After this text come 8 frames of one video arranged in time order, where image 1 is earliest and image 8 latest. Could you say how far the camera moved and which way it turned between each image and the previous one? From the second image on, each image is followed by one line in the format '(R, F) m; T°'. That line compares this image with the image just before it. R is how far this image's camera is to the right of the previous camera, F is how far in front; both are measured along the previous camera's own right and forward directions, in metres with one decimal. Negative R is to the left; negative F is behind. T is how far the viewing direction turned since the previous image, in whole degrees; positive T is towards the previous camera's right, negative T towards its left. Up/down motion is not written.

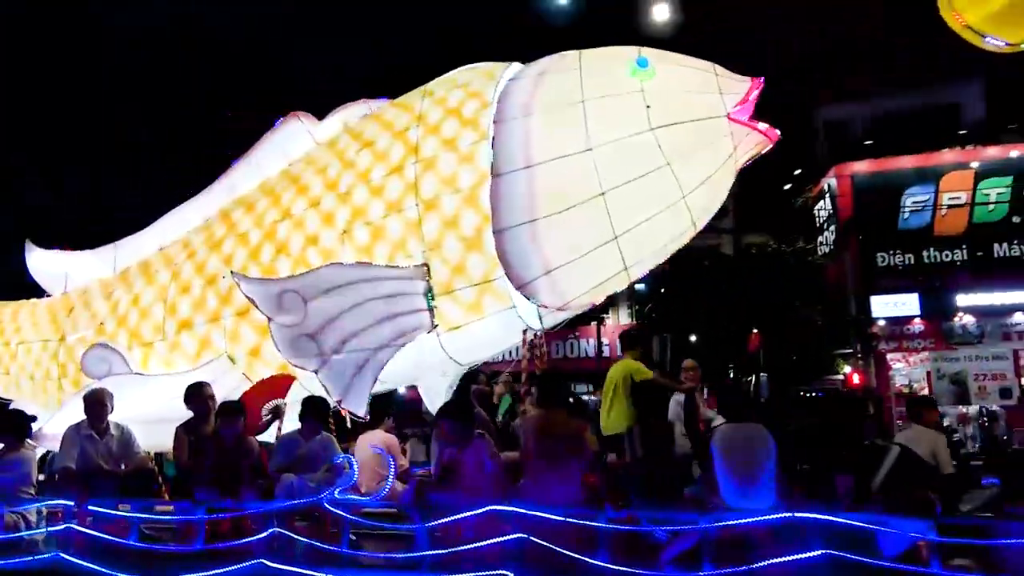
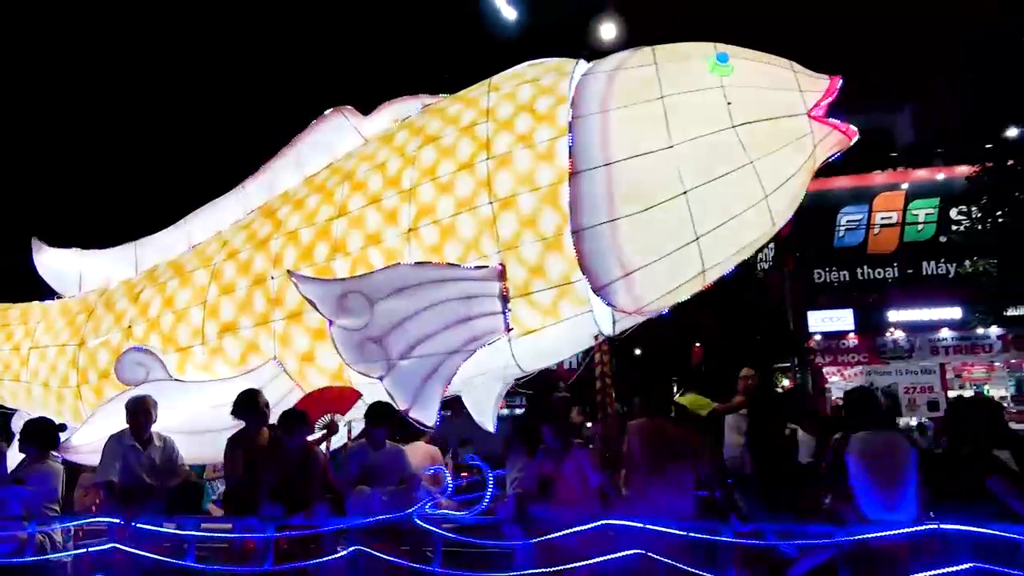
(-0.5, +0.2) m; +3°
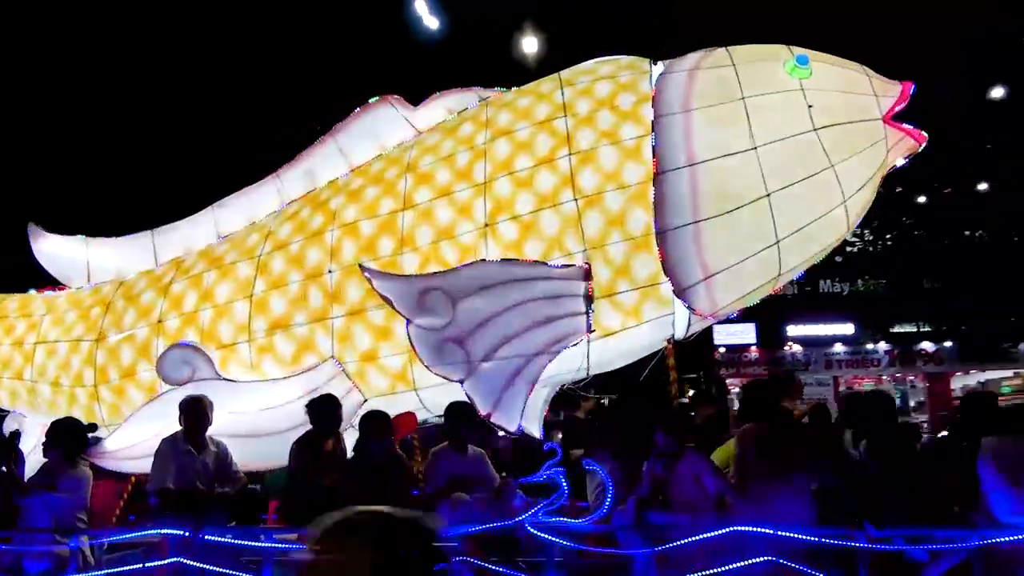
(-0.7, +0.1) m; +6°
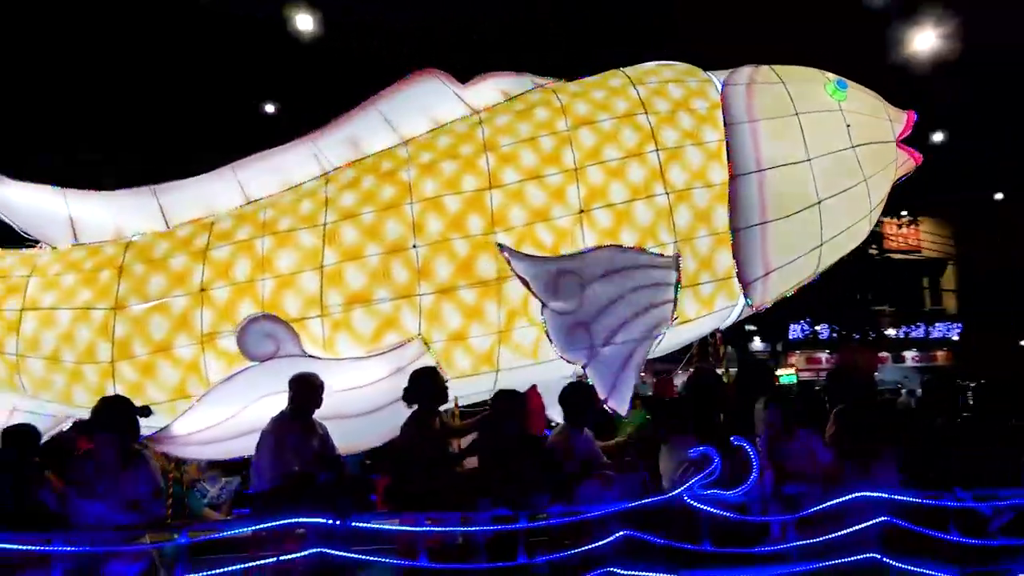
(-1.4, +0.2) m; +17°
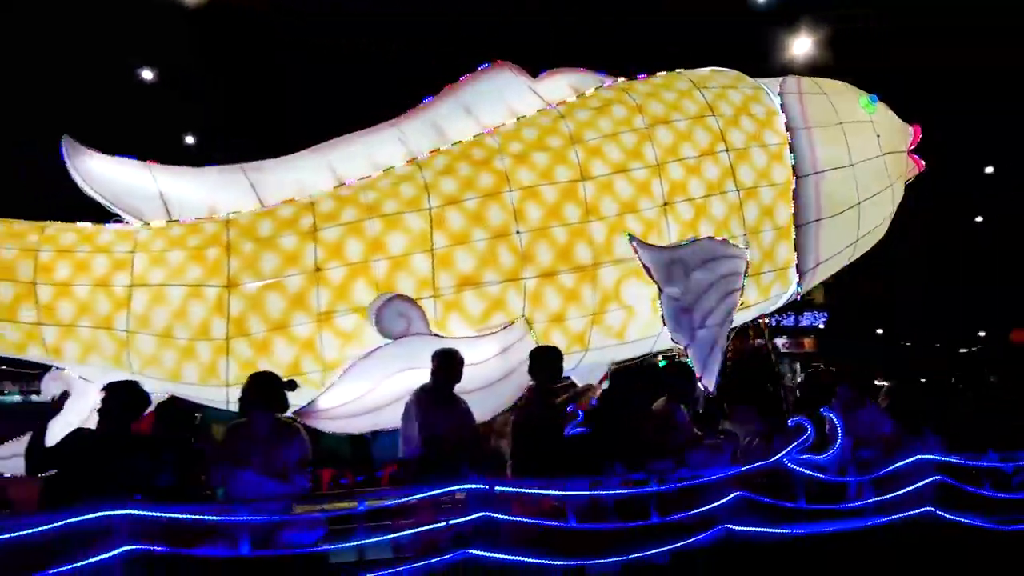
(-0.9, -0.2) m; +8°
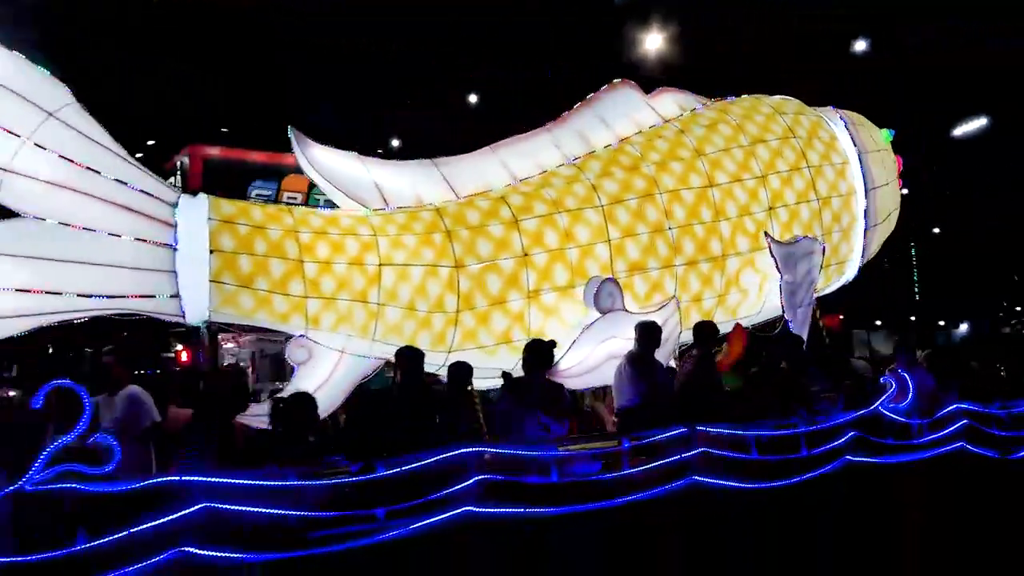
(-1.6, -0.5) m; +11°
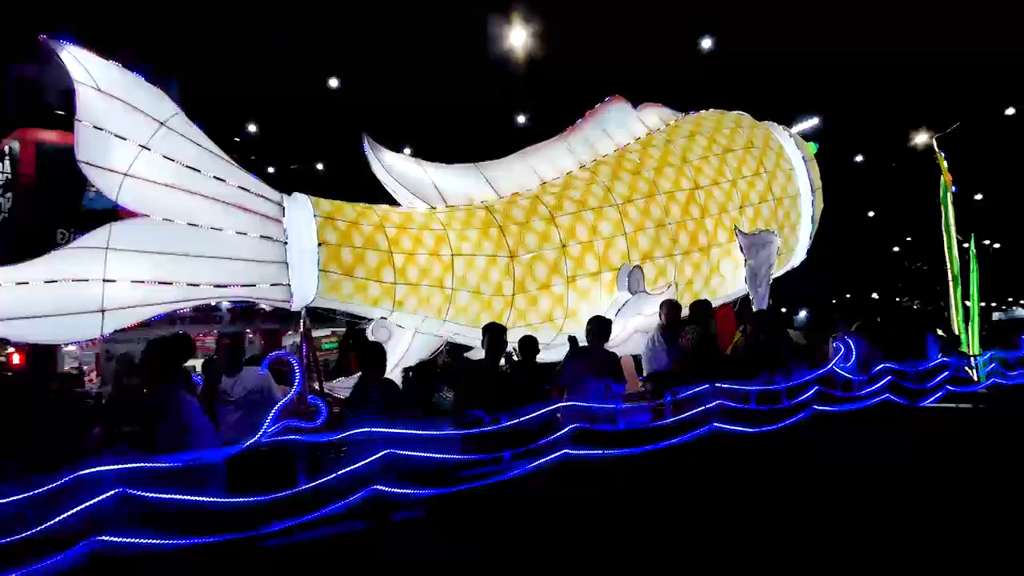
(-1.0, -0.6) m; +10°
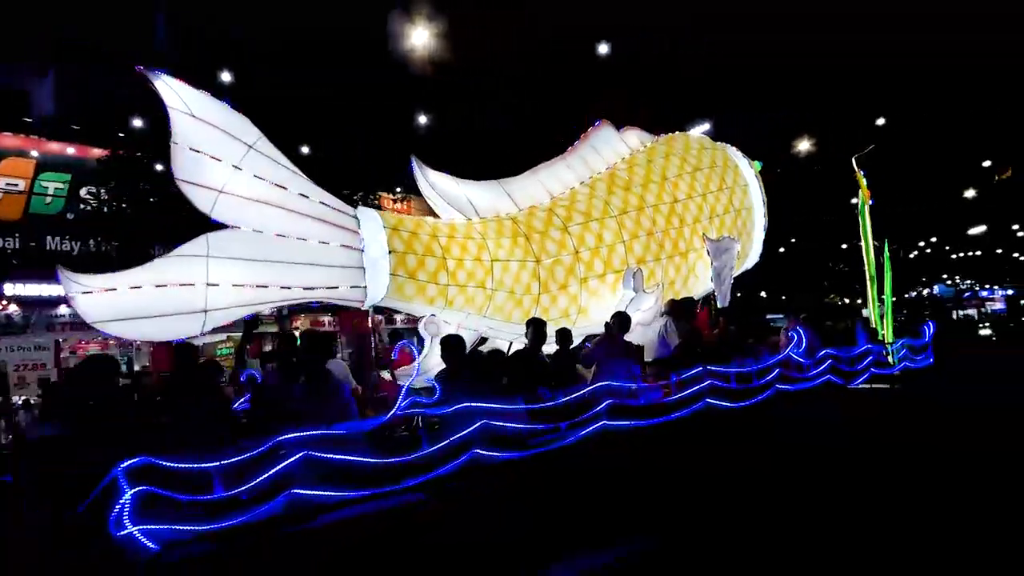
(-0.8, -0.7) m; +7°
